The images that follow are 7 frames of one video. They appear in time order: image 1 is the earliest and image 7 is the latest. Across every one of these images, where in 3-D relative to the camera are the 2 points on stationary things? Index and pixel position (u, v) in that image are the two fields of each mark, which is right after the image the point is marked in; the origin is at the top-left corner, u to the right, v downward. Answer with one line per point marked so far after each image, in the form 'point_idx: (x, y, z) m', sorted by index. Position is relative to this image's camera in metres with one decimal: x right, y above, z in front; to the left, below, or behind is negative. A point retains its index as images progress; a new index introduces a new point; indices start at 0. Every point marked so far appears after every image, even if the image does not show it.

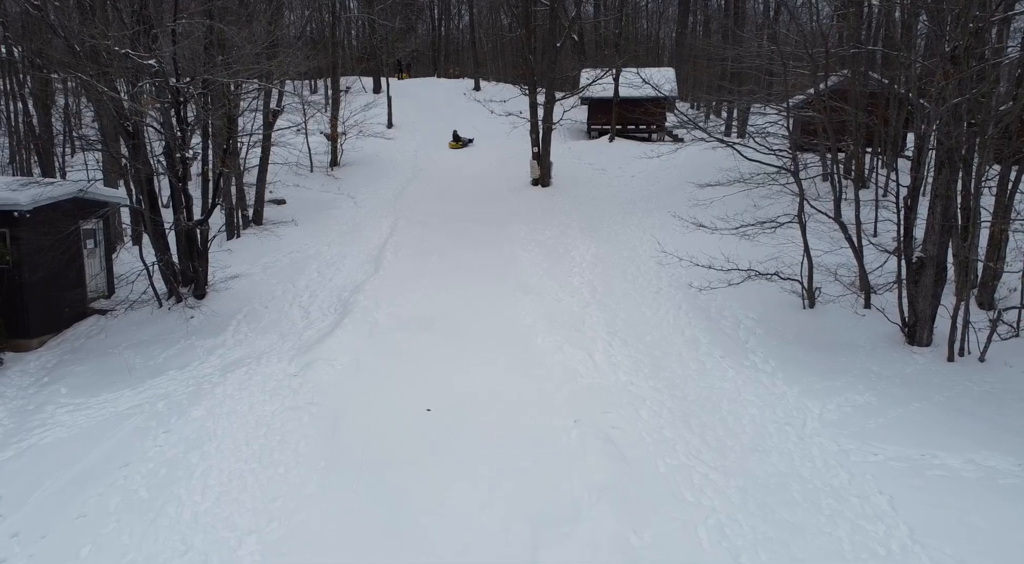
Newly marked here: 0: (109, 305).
0: (-7.1, -0.4, +11.9) m
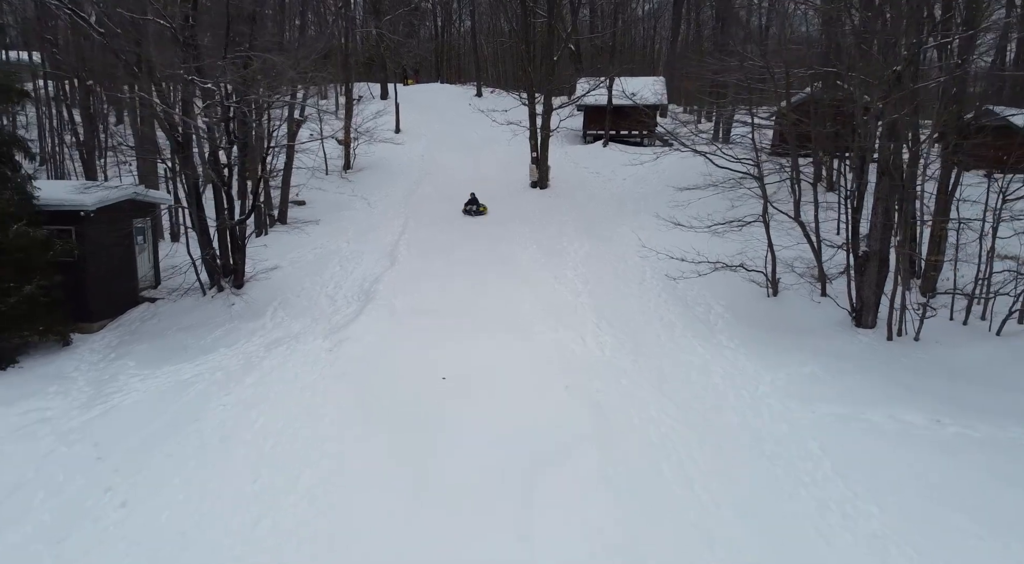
0: (-7.1, -0.2, +13.4) m
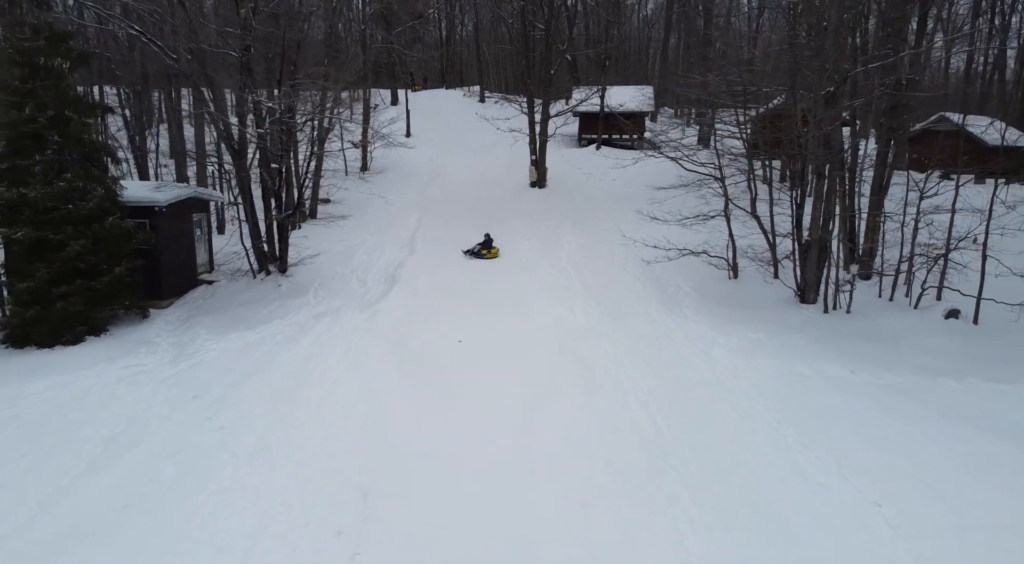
0: (-7.0, +0.1, +15.7) m
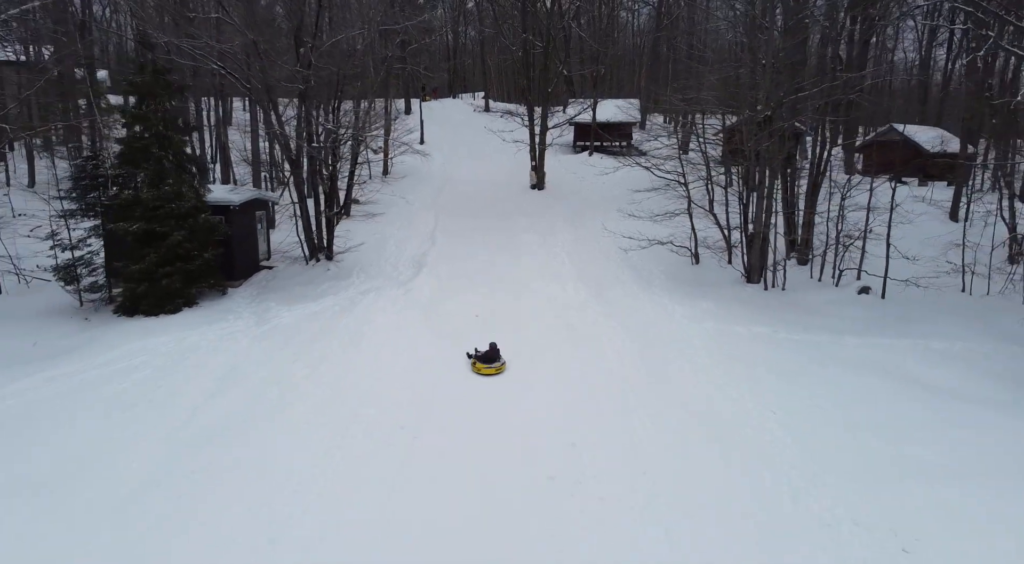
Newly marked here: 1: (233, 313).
0: (-6.9, +0.5, +19.1) m
1: (-6.7, -0.7, +15.8) m
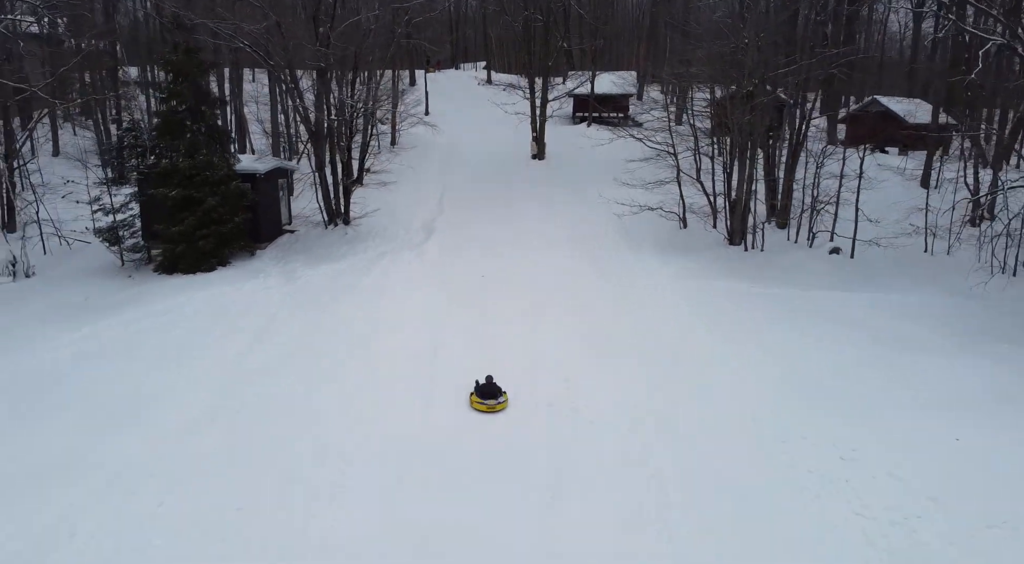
0: (-6.8, +1.7, +20.7) m
1: (-6.6, +0.3, +17.5) m
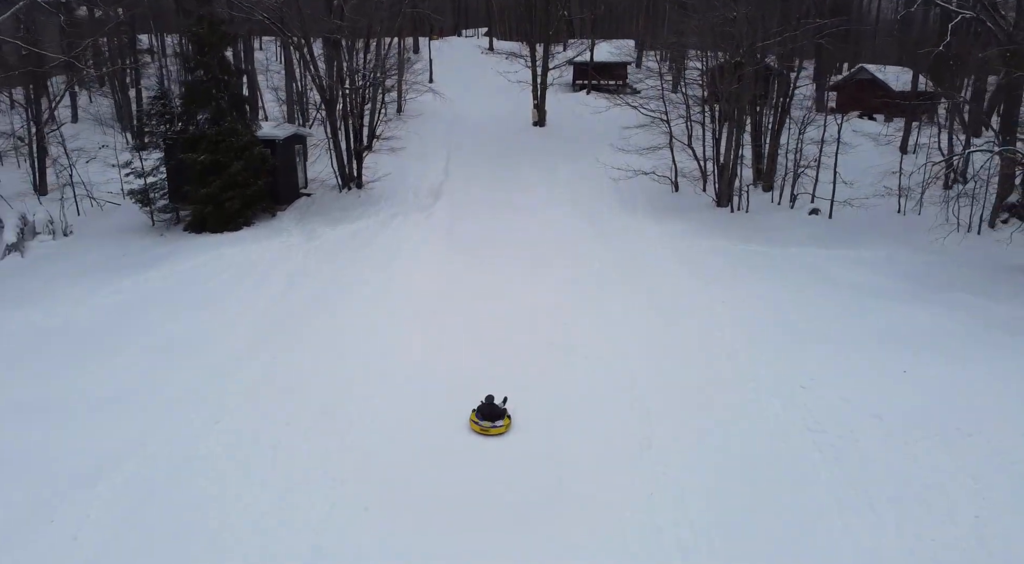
0: (-6.8, +3.0, +22.1) m
1: (-6.5, +1.5, +18.9) m
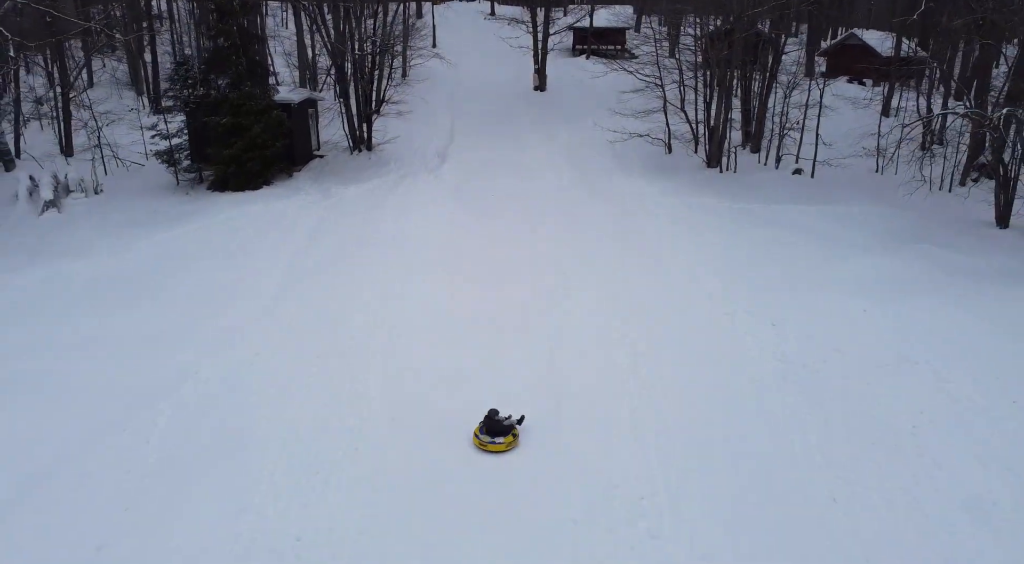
0: (-6.7, +4.5, +23.4) m
1: (-6.4, +2.8, +20.3) m
